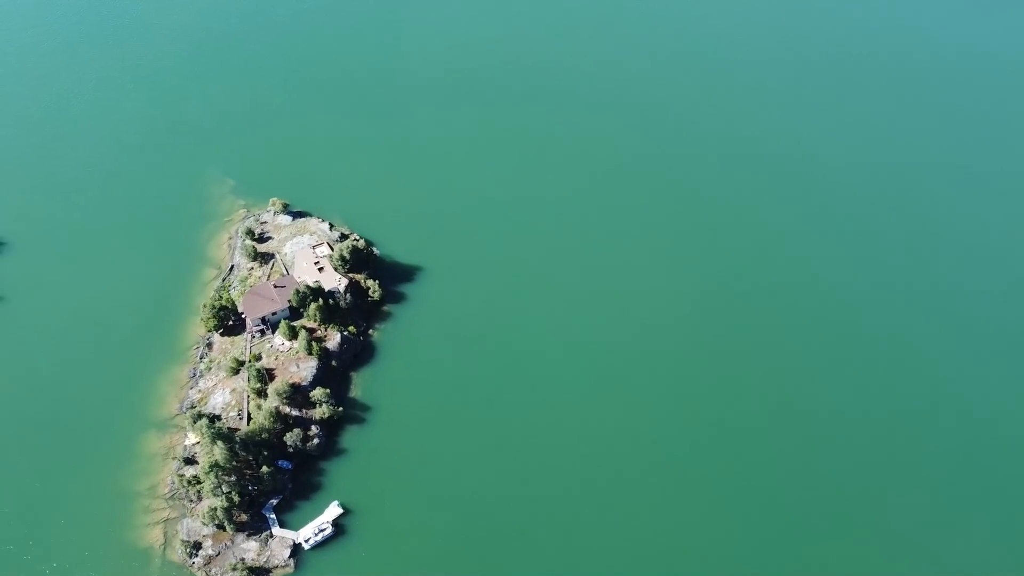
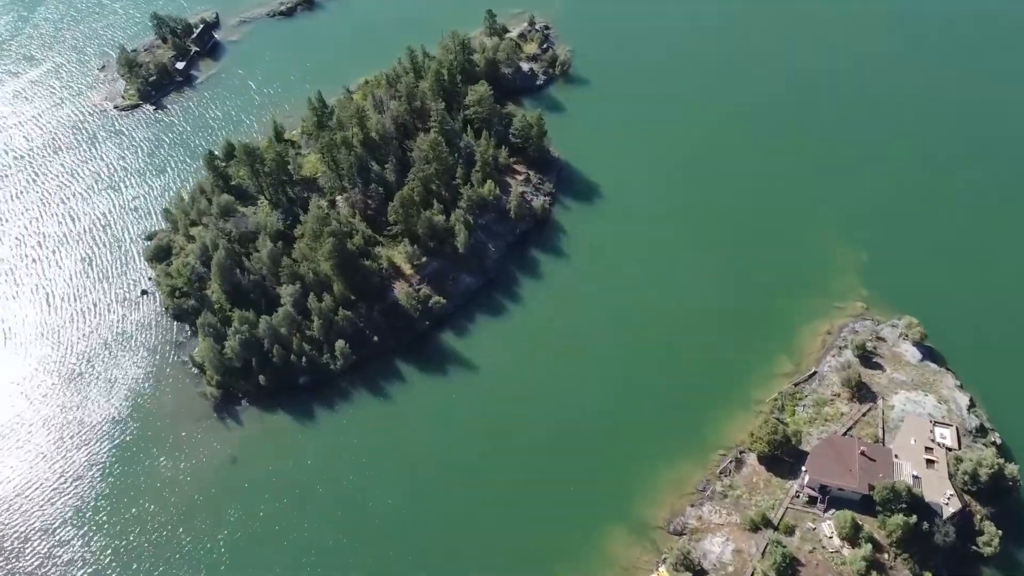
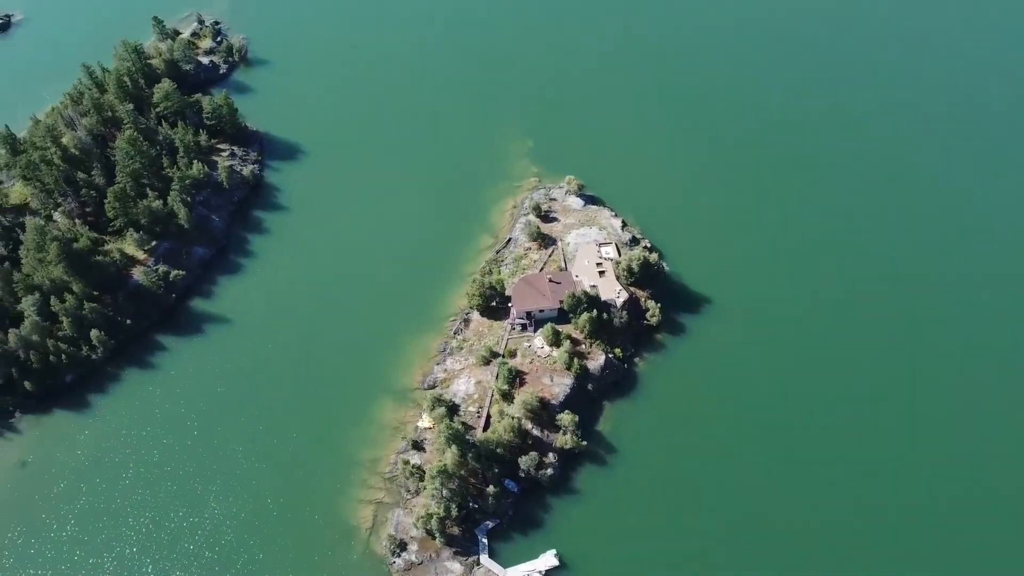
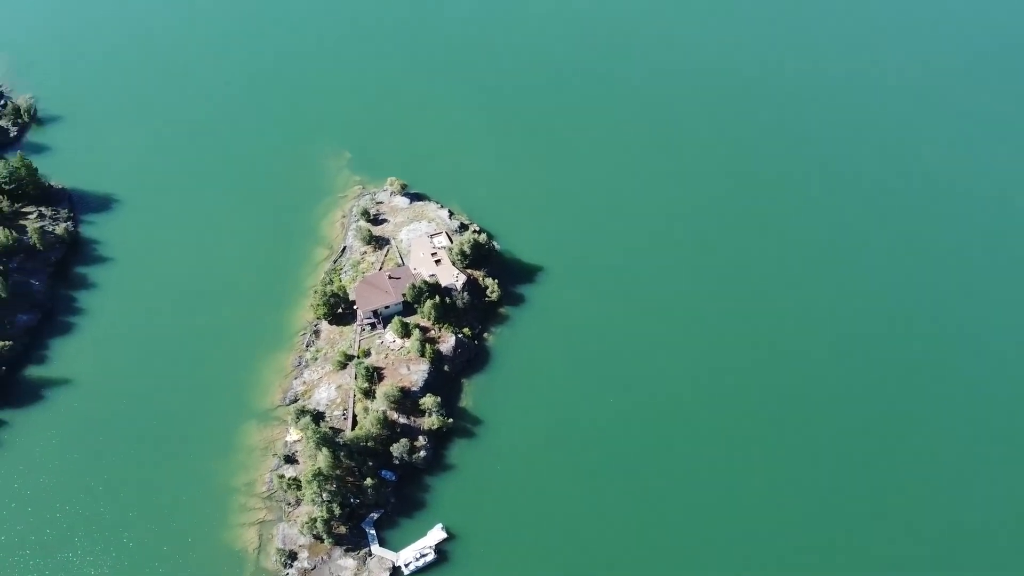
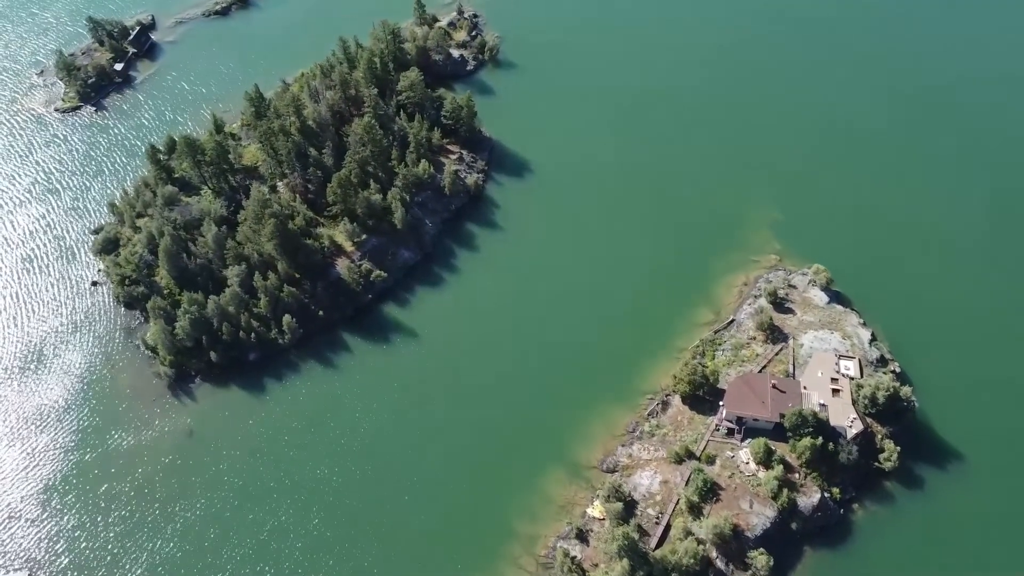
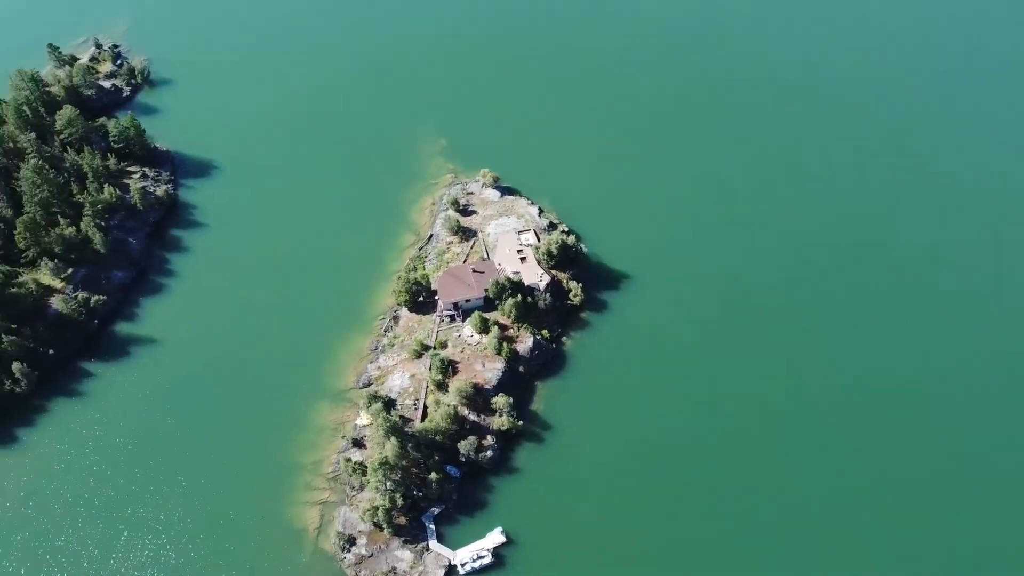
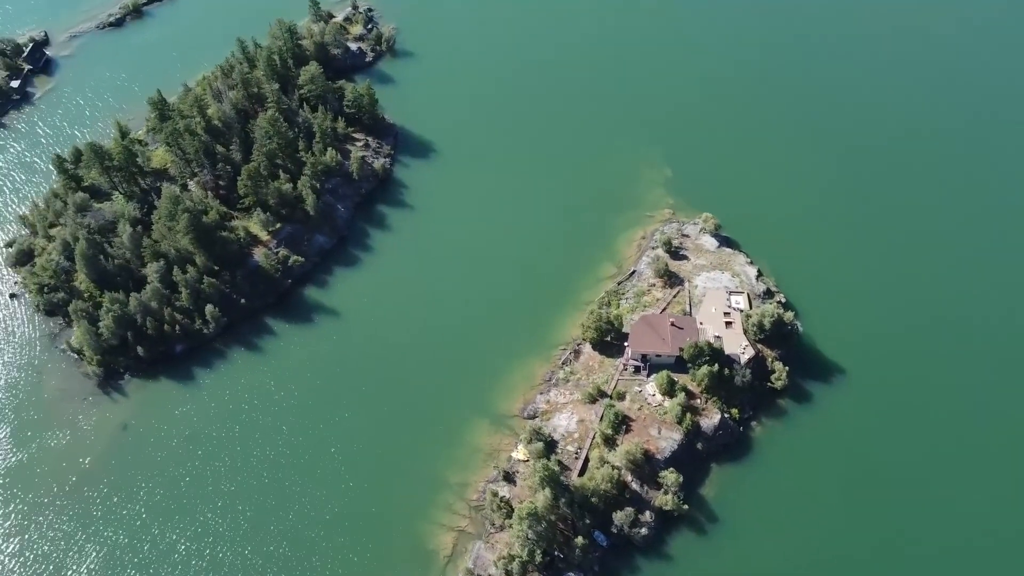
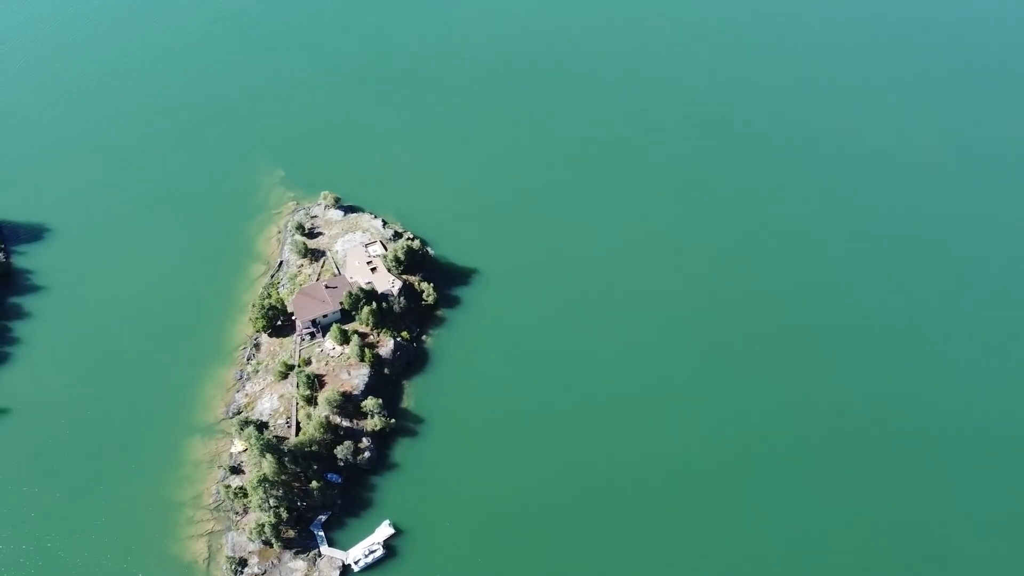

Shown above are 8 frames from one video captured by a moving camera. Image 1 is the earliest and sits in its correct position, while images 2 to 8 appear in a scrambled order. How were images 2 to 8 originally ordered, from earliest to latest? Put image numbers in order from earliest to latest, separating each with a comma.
8, 4, 6, 3, 7, 5, 2
